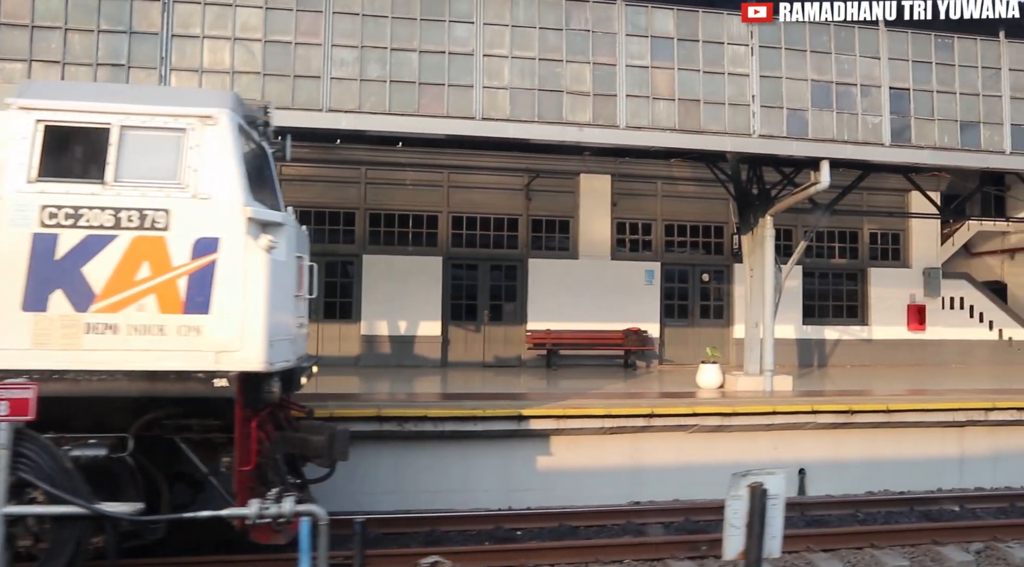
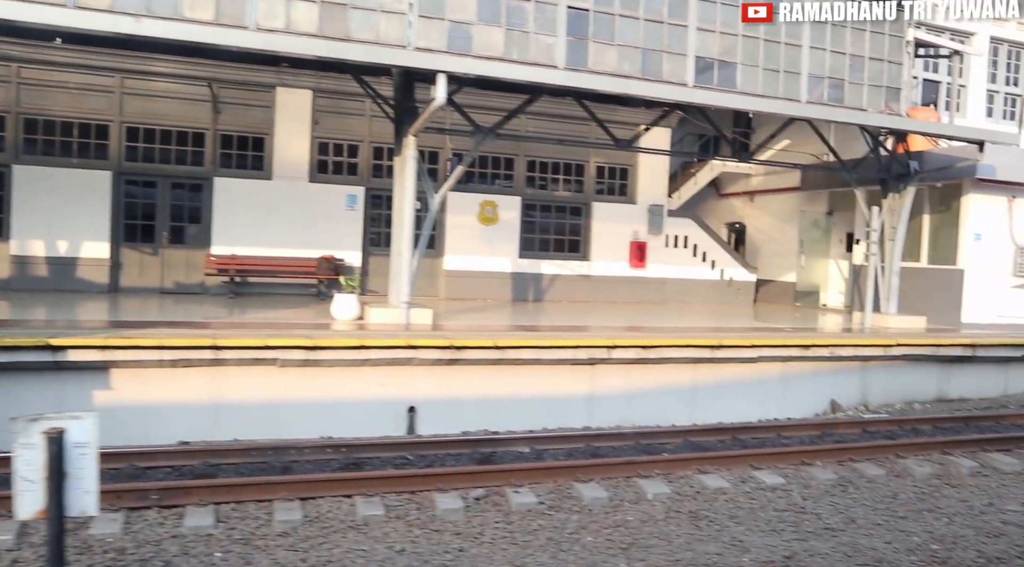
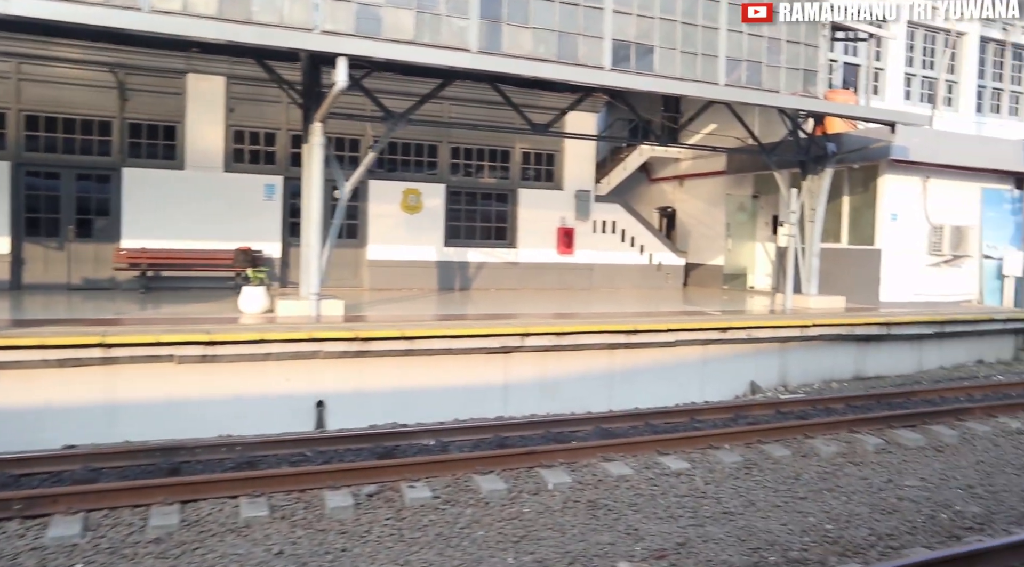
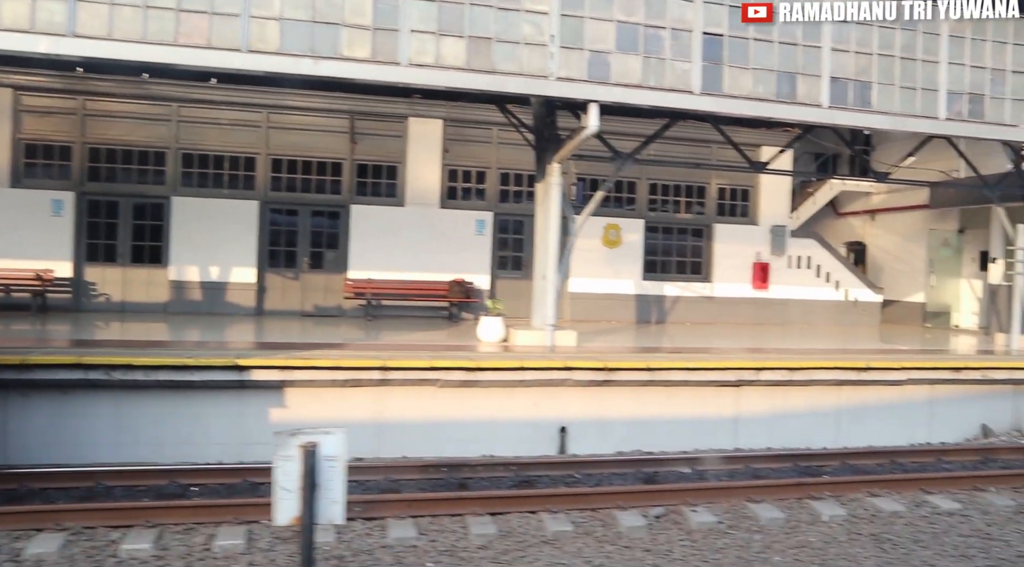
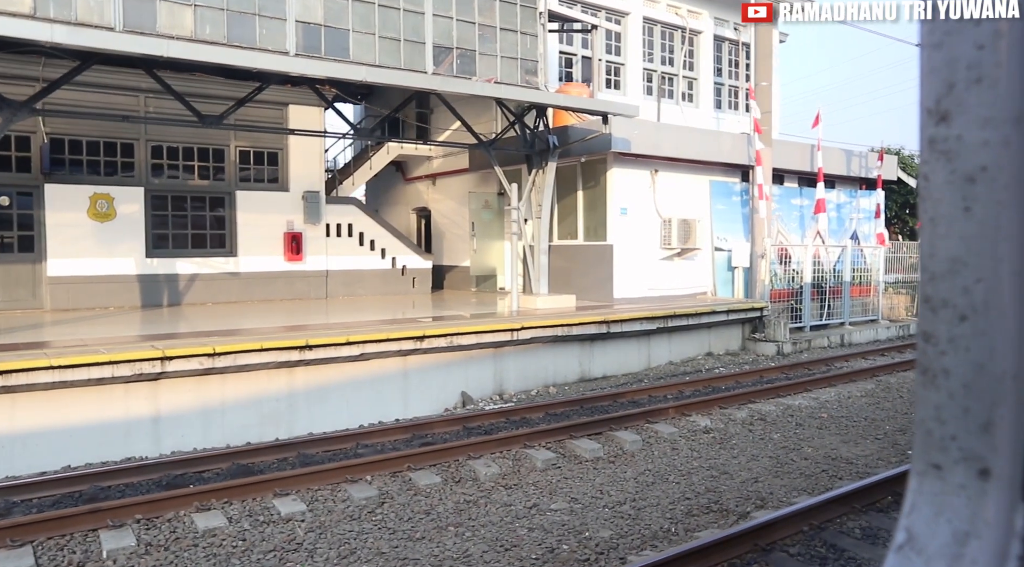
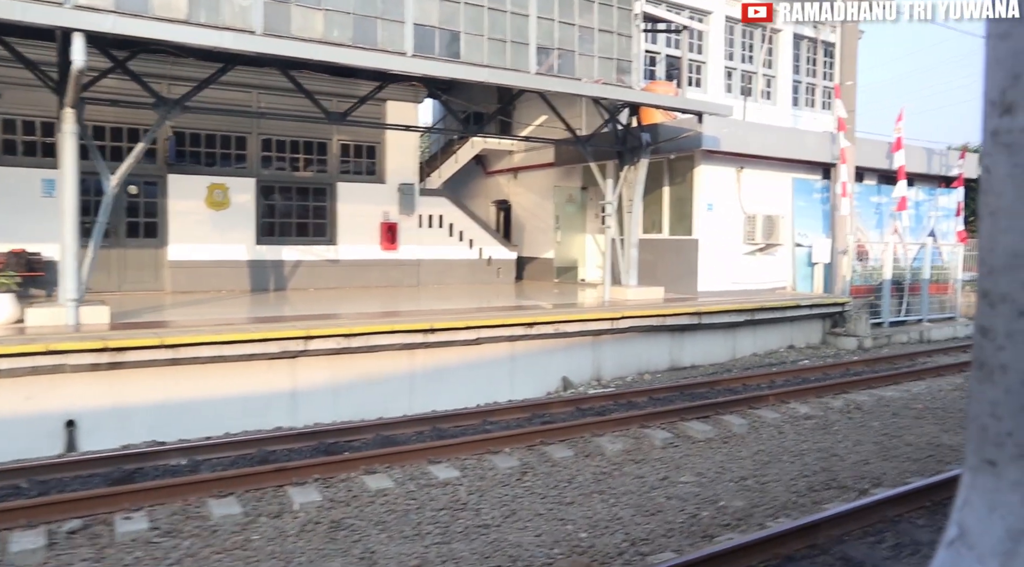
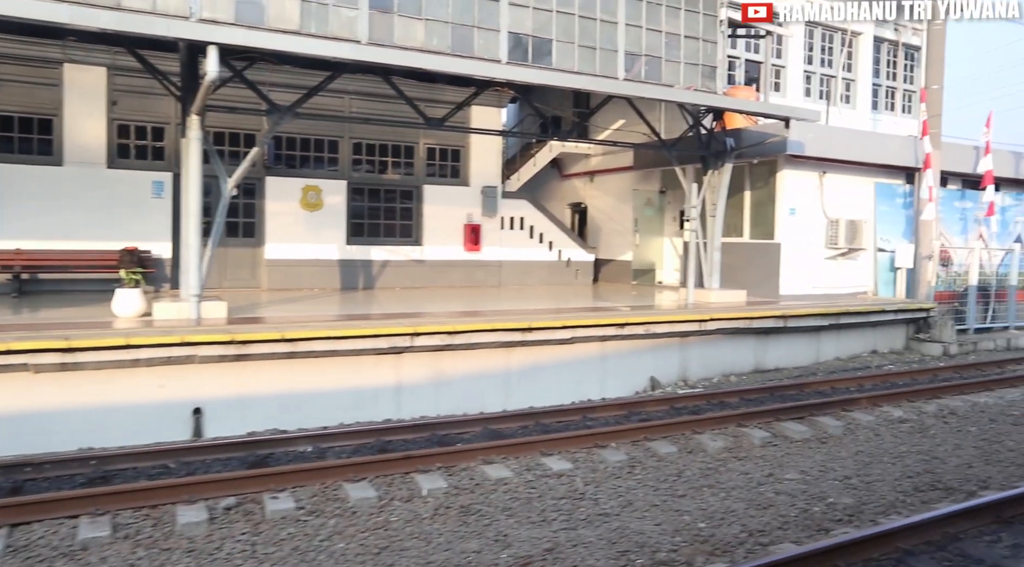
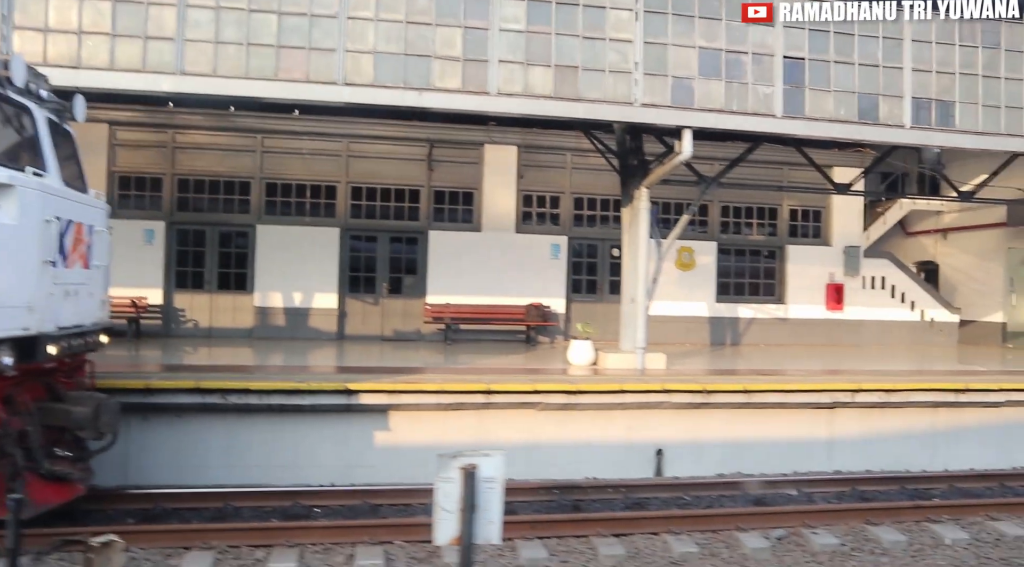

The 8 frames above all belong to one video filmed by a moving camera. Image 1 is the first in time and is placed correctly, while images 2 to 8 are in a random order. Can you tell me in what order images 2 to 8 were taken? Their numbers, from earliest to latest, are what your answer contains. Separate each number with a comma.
8, 4, 2, 3, 7, 6, 5
